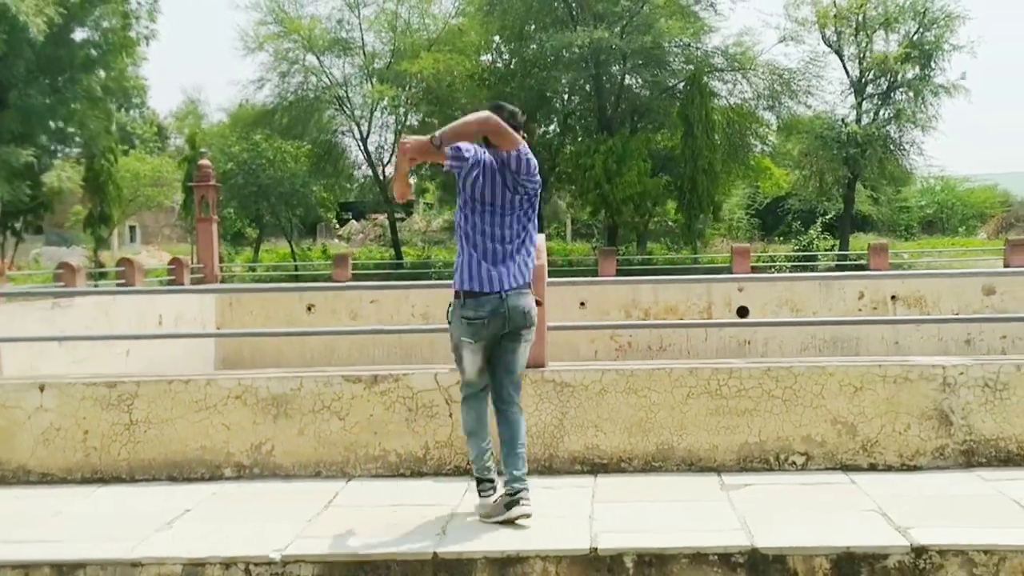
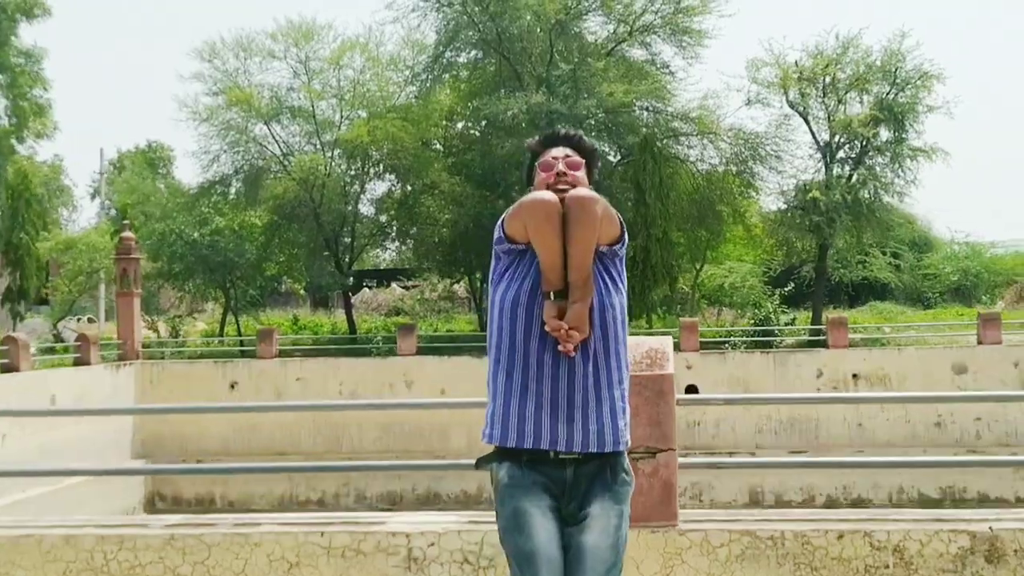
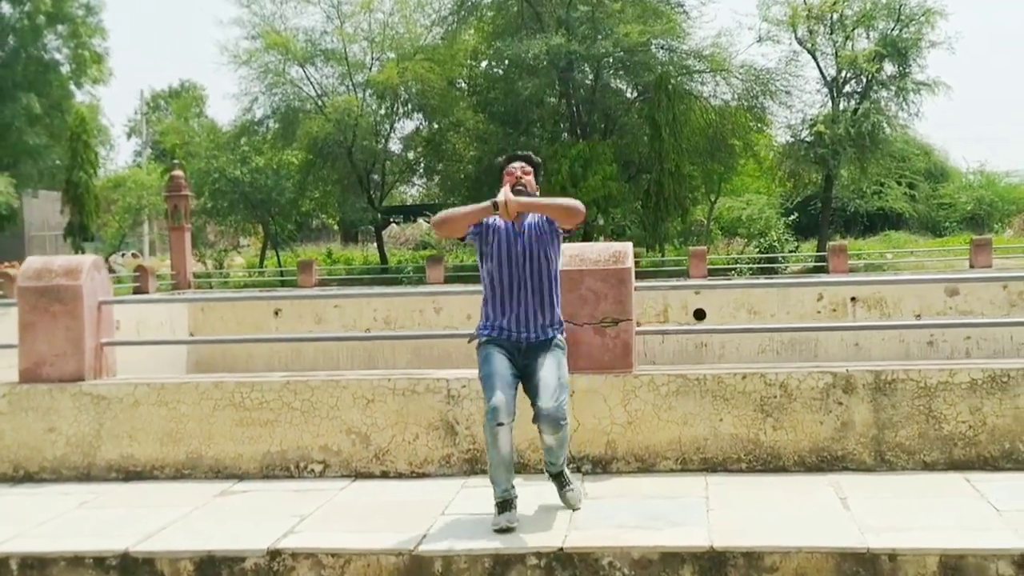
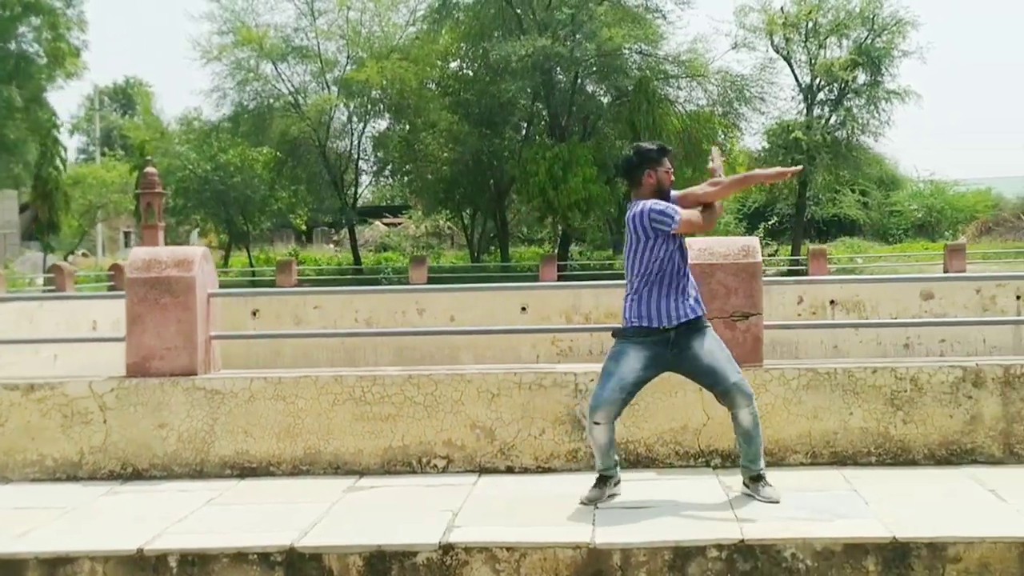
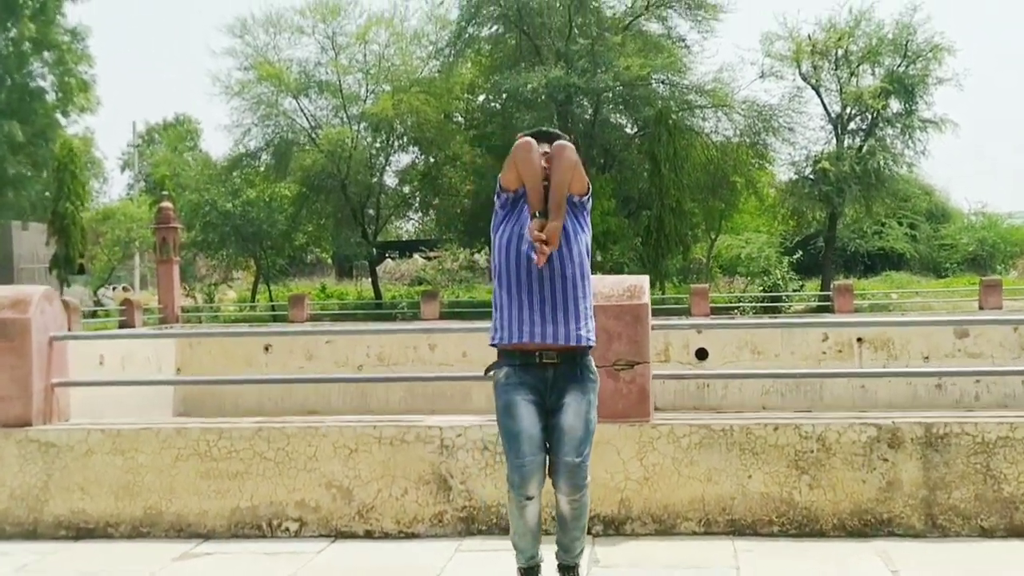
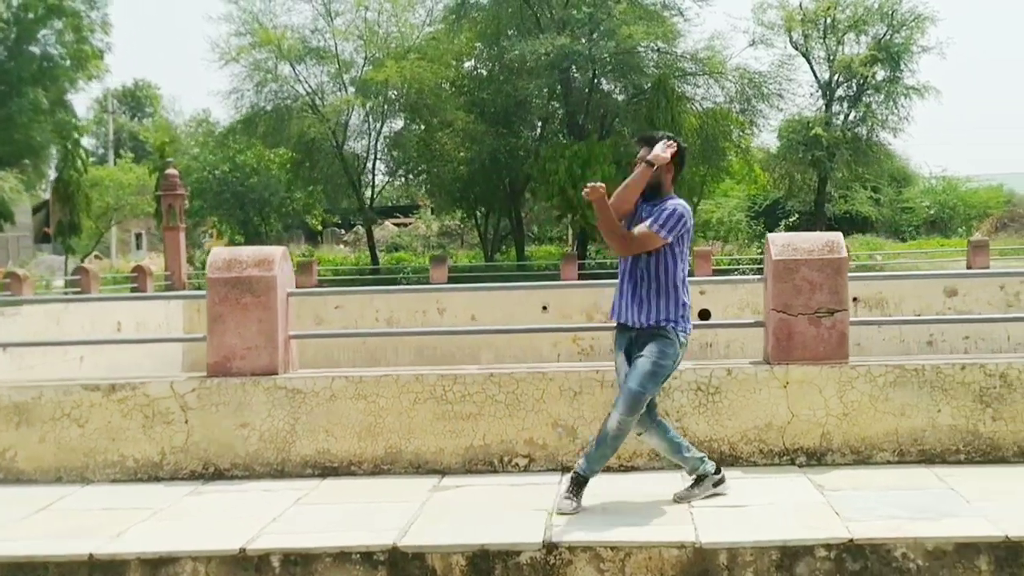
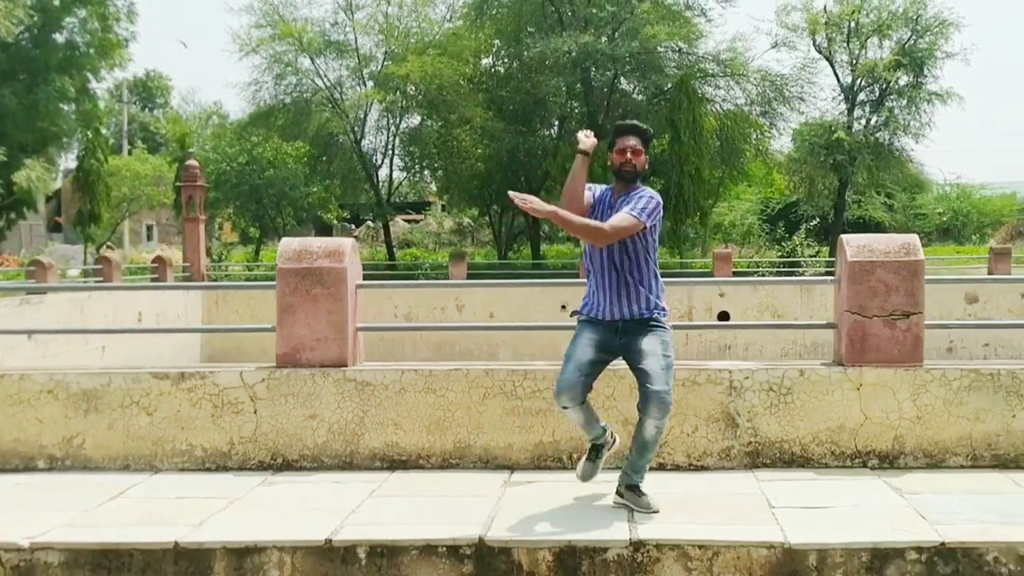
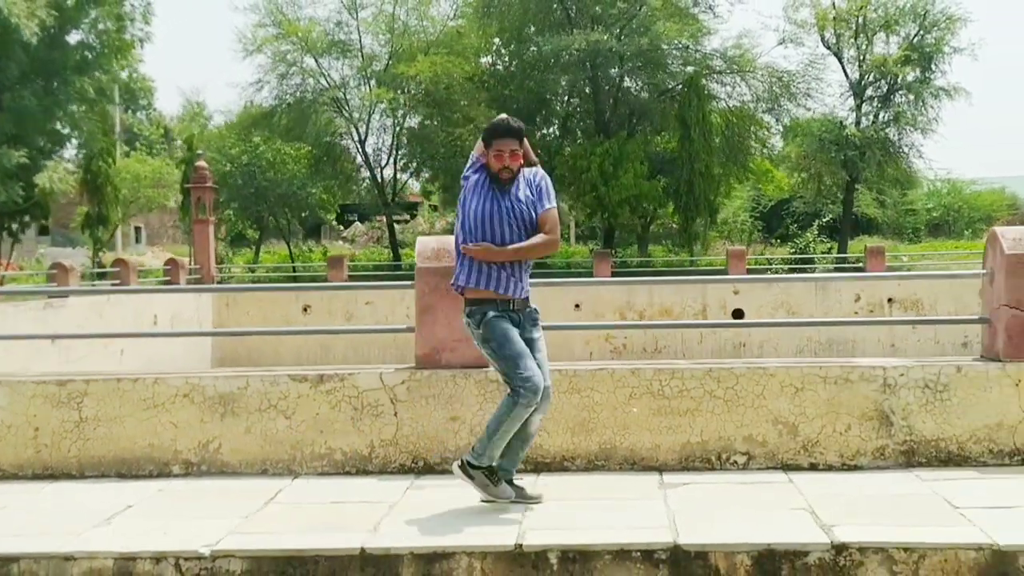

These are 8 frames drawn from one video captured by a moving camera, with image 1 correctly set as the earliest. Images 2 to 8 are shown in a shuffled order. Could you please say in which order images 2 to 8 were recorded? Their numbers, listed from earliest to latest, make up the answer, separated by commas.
8, 7, 6, 4, 3, 5, 2
